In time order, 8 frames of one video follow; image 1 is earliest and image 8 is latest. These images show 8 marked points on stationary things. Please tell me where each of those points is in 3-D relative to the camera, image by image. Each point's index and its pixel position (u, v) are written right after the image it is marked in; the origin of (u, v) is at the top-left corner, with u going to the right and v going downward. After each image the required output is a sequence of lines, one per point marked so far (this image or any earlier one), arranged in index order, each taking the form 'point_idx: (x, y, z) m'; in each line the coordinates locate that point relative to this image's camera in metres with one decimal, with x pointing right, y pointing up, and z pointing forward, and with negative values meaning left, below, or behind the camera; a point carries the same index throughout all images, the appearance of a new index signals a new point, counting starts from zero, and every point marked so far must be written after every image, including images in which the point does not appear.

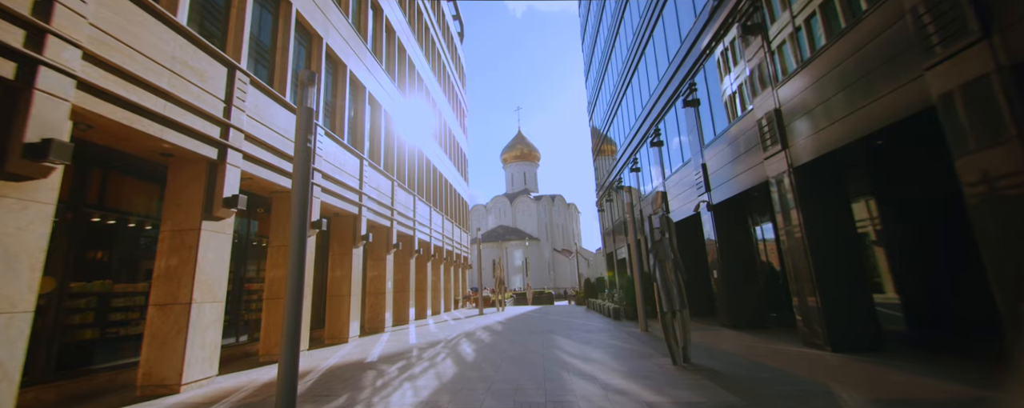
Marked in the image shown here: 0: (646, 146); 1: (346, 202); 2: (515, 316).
0: (+6.7, +3.0, +19.2) m
1: (-5.0, +0.1, +11.7) m
2: (+0.2, -5.1, +17.7) m
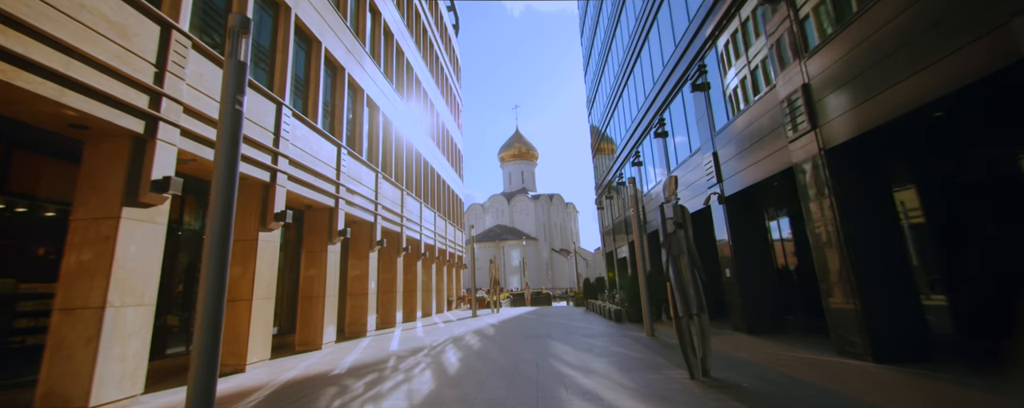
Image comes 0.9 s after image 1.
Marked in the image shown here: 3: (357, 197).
0: (+6.4, +3.2, +18.1) m
1: (-5.2, +0.3, +10.6) m
2: (0.0, -4.9, +16.6) m
3: (-5.1, +0.3, +12.6) m
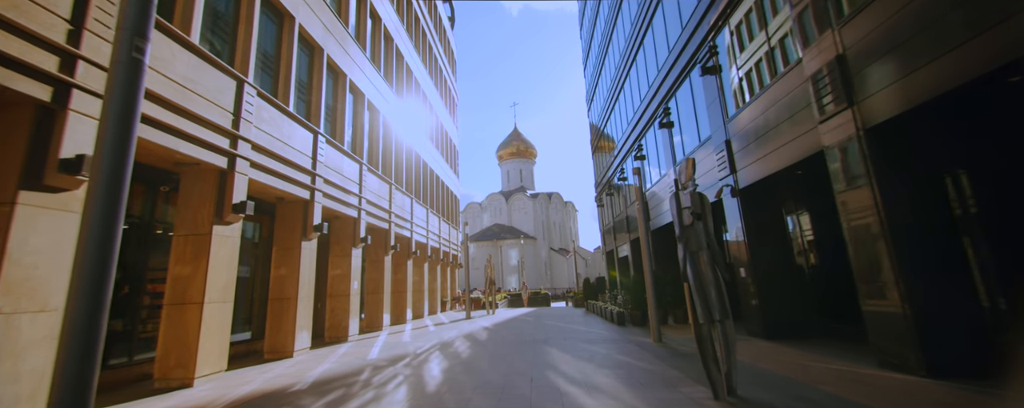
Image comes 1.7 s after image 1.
0: (+6.3, +3.4, +17.1) m
1: (-5.4, +0.5, +9.6) m
2: (-0.2, -4.7, +15.6) m
3: (-5.2, +0.5, +11.6) m
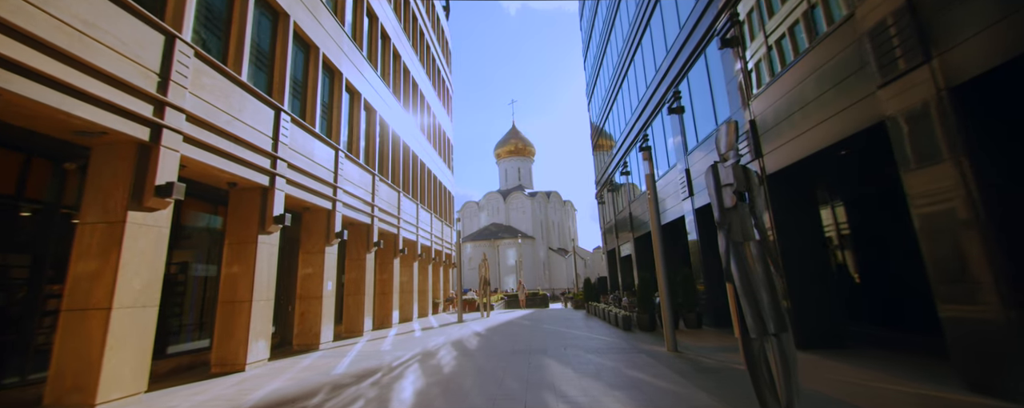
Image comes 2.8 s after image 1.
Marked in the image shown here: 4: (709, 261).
0: (+6.1, +3.6, +15.8) m
1: (-5.5, +0.8, +8.2) m
2: (-0.4, -4.5, +14.2) m
3: (-5.4, +0.7, +10.2) m
4: (+6.3, -1.8, +12.4) m
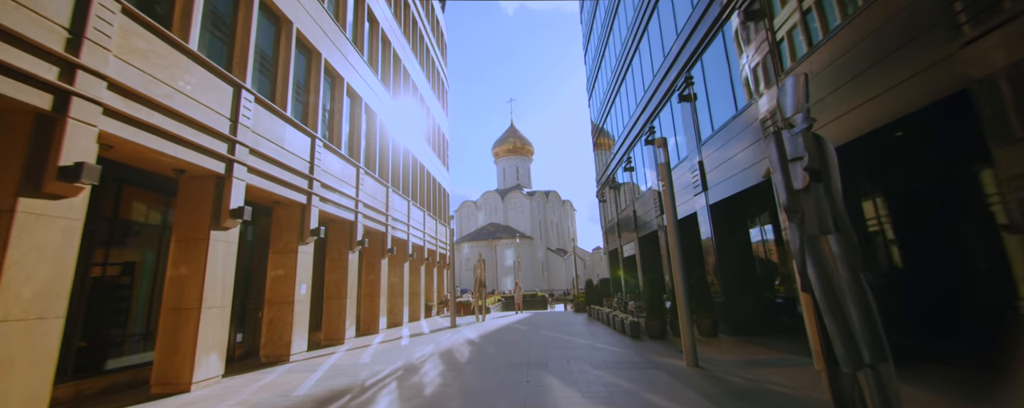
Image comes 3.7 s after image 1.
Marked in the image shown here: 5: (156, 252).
0: (+6.0, +3.8, +14.7) m
1: (-5.6, +0.9, +7.0) m
2: (-0.5, -4.3, +13.1) m
3: (-5.5, +0.9, +9.1) m
4: (+6.2, -1.7, +11.3) m
5: (-7.5, -1.0, +8.2) m
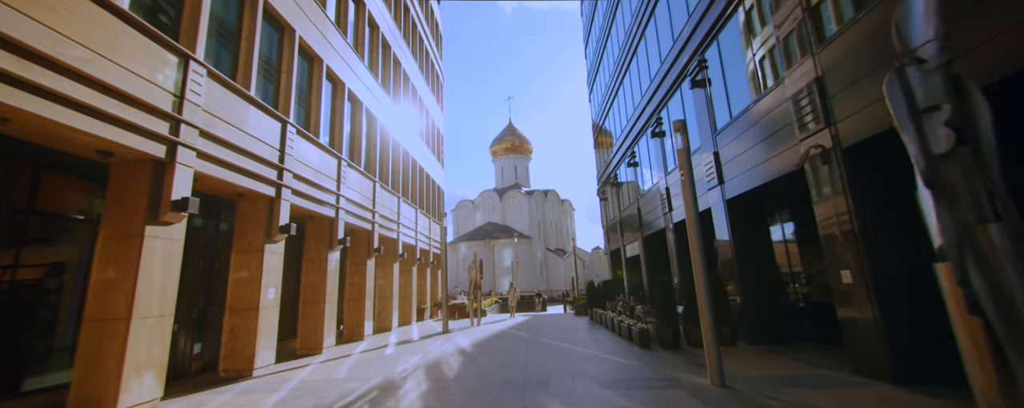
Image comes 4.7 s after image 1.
0: (+5.9, +3.9, +13.6) m
1: (-5.7, +1.1, +5.9) m
2: (-0.6, -4.2, +12.0) m
3: (-5.6, +1.0, +7.9) m
4: (+6.1, -1.5, +10.2) m
5: (-7.6, -0.9, +7.1) m
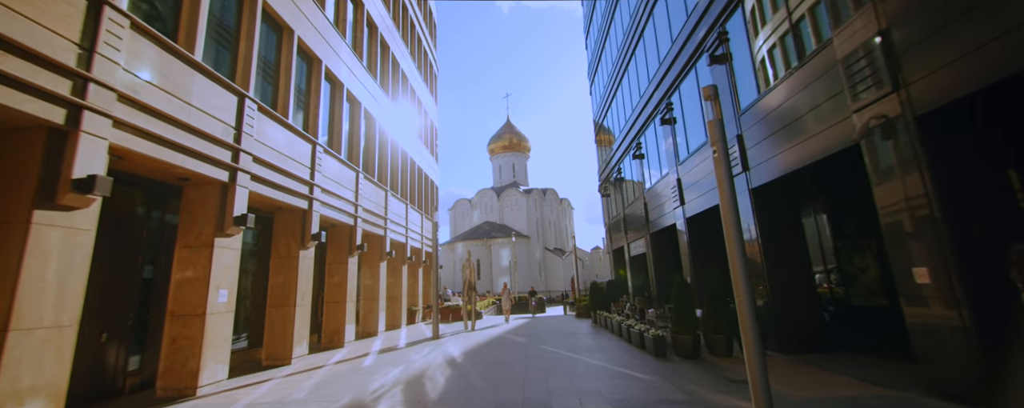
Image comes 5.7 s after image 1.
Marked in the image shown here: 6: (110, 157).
0: (+5.8, +4.1, +12.4) m
1: (-5.7, +1.3, +4.6) m
2: (-0.7, -3.9, +10.7) m
3: (-5.7, +1.3, +6.6) m
4: (+6.0, -1.3, +8.9) m
5: (-7.7, -0.6, +5.8) m
6: (-6.1, +0.7, +5.9) m
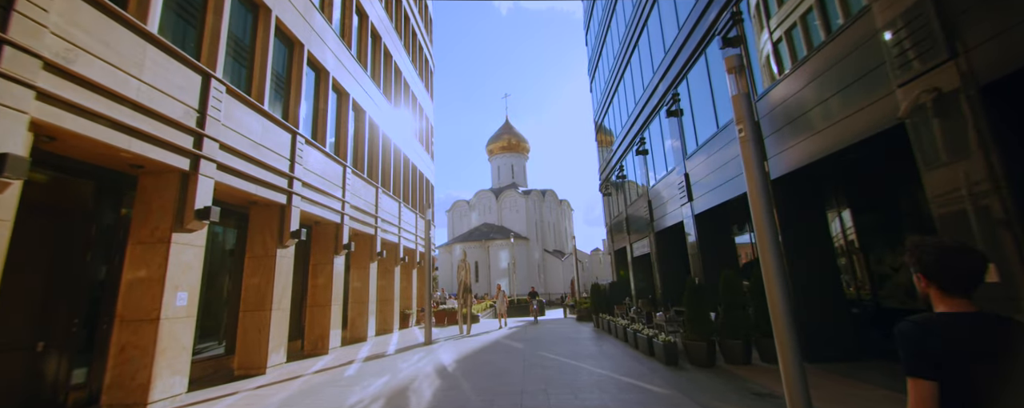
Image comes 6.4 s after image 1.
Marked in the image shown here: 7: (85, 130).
0: (+5.7, +4.3, +11.6) m
1: (-5.8, +1.5, +3.8) m
2: (-0.8, -3.8, +9.9) m
3: (-5.7, +1.4, +5.8) m
4: (+5.9, -1.1, +8.1) m
5: (-7.7, -0.5, +5.0) m
6: (-6.1, +0.9, +5.1) m
7: (-5.7, +1.0, +5.4) m
